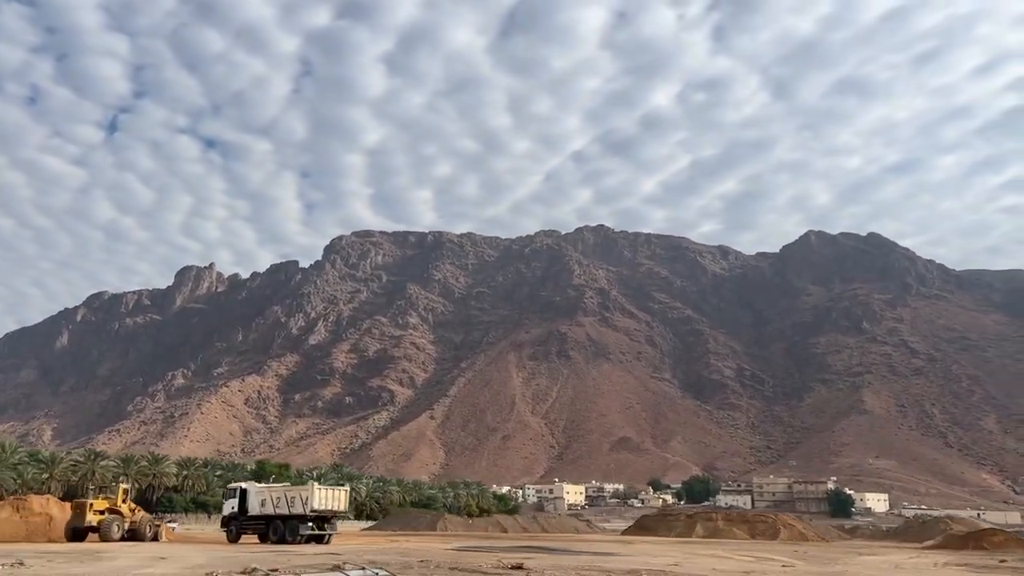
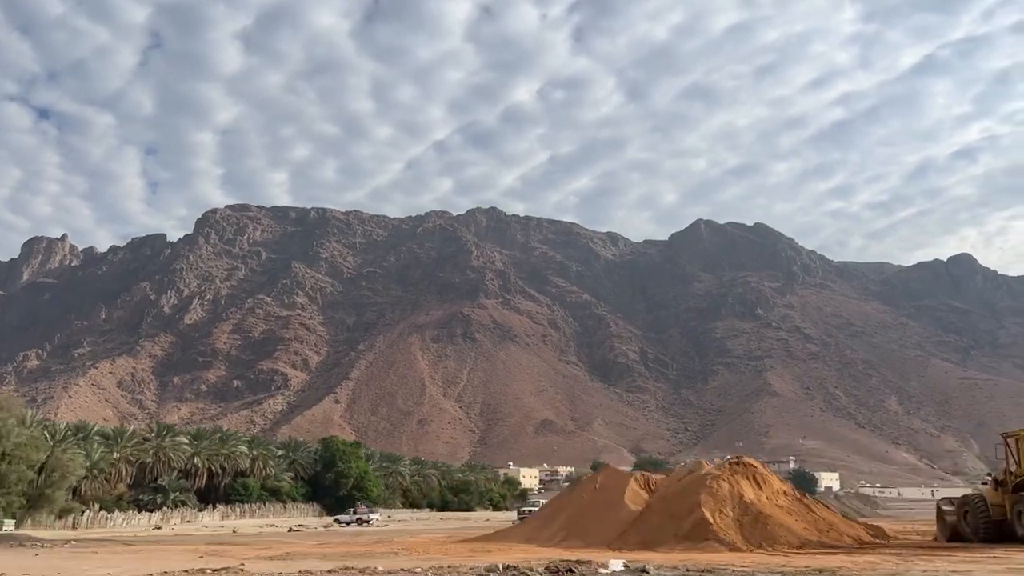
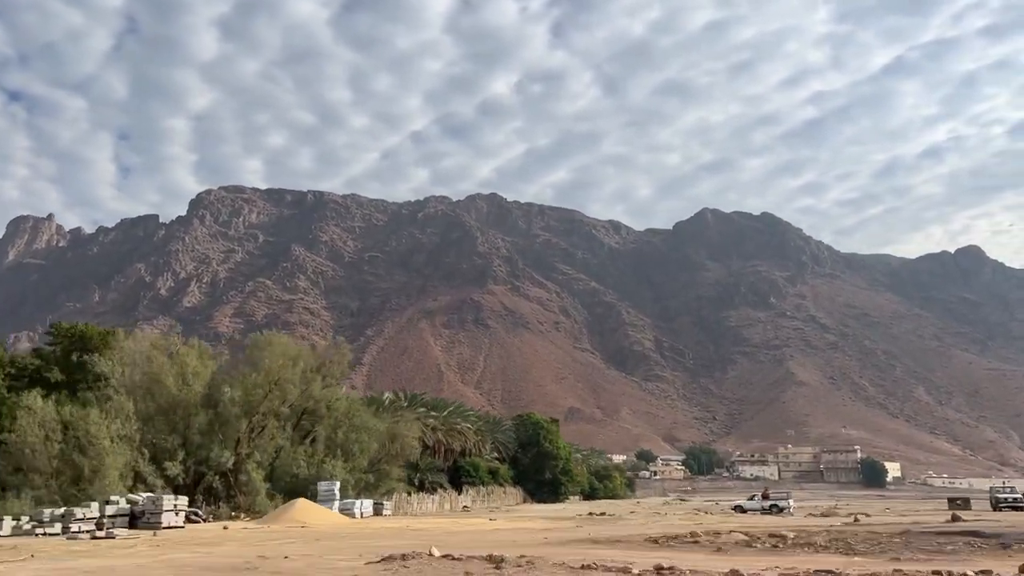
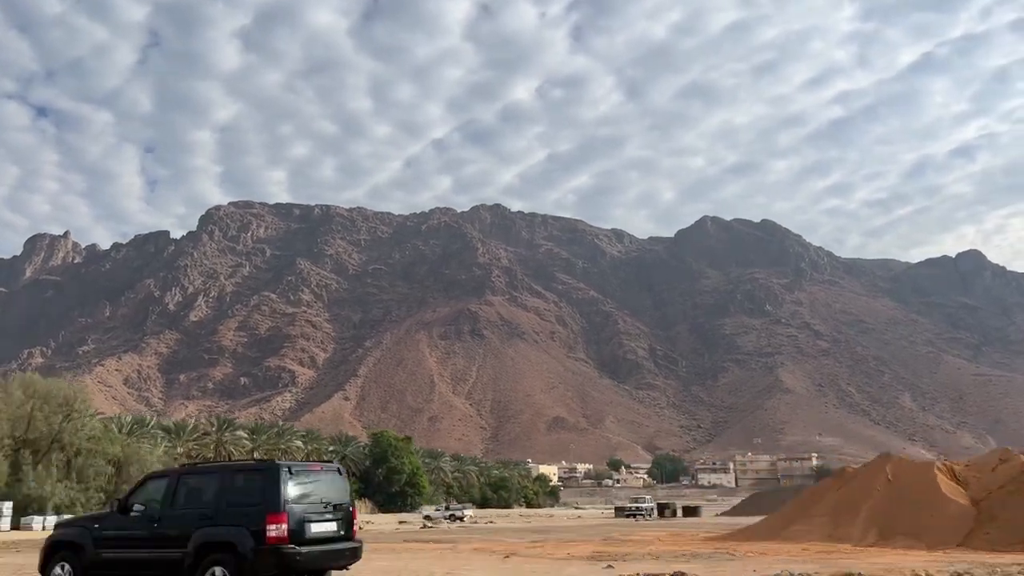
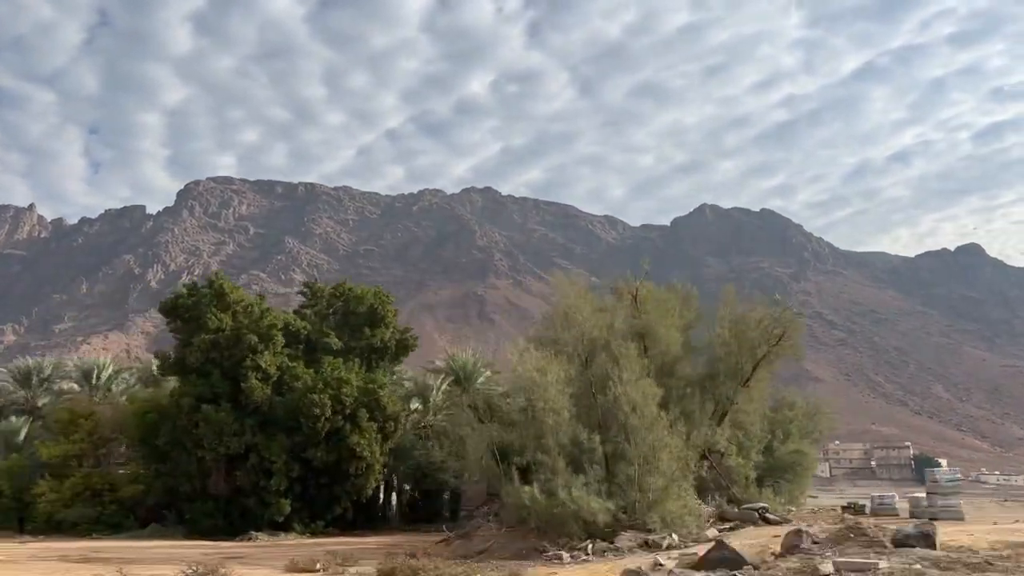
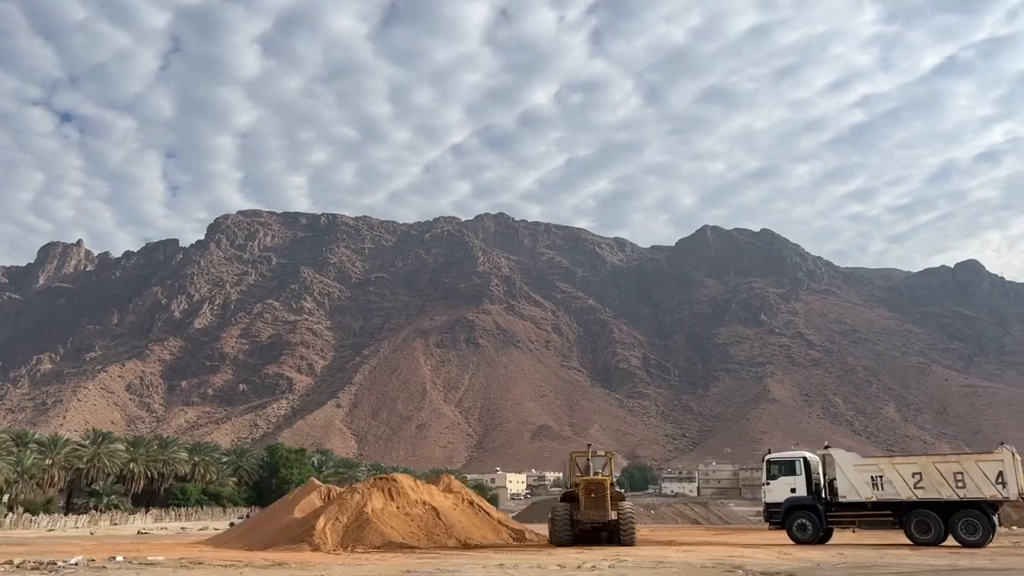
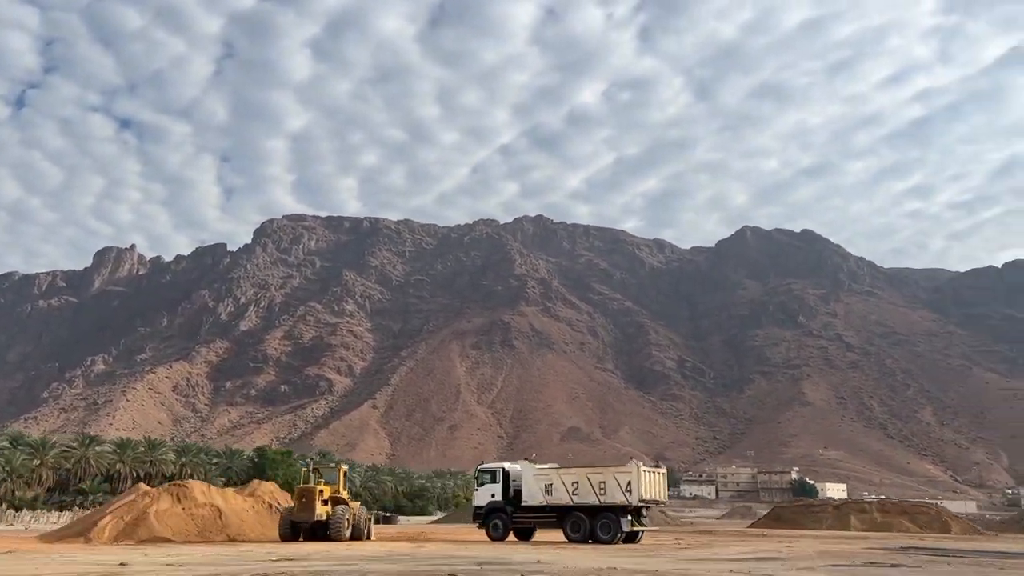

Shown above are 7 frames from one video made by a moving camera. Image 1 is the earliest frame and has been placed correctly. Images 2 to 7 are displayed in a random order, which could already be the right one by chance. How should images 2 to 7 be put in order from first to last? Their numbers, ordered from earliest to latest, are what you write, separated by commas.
7, 6, 2, 4, 3, 5
